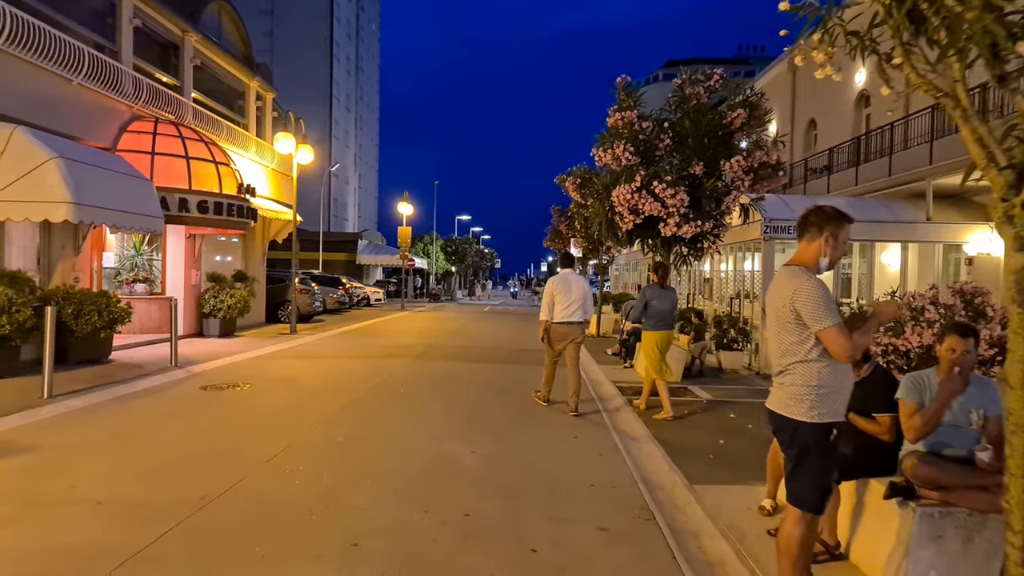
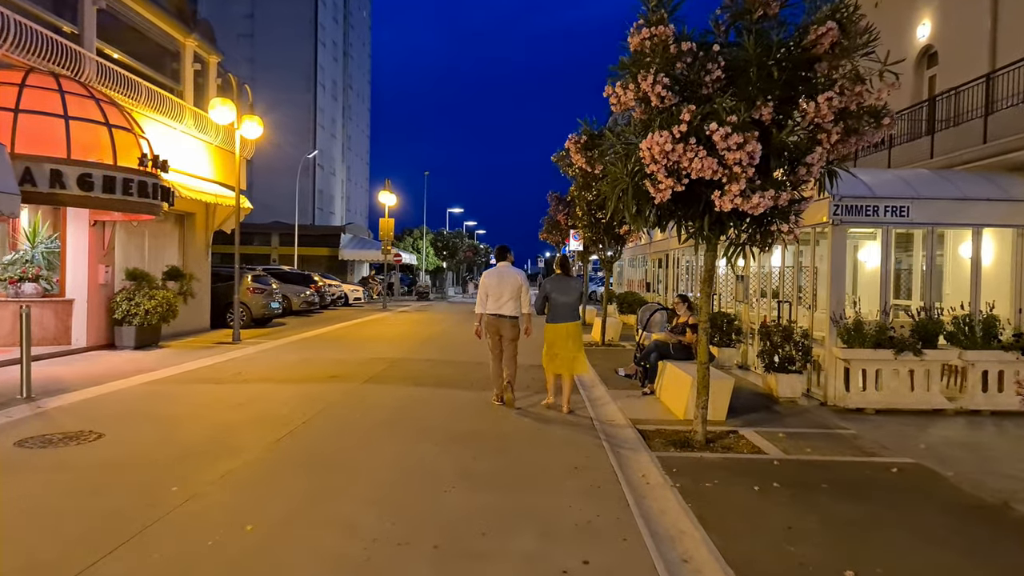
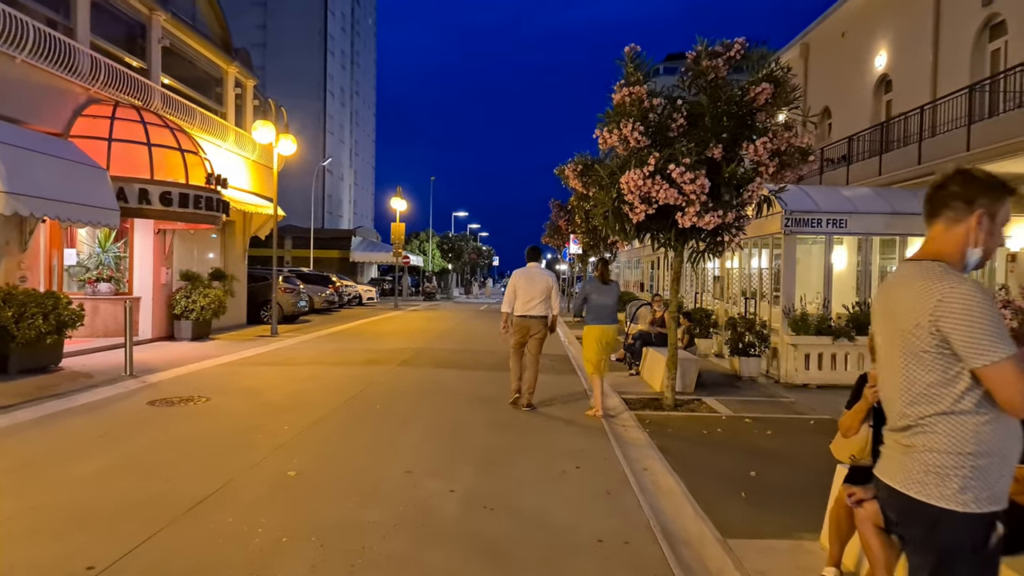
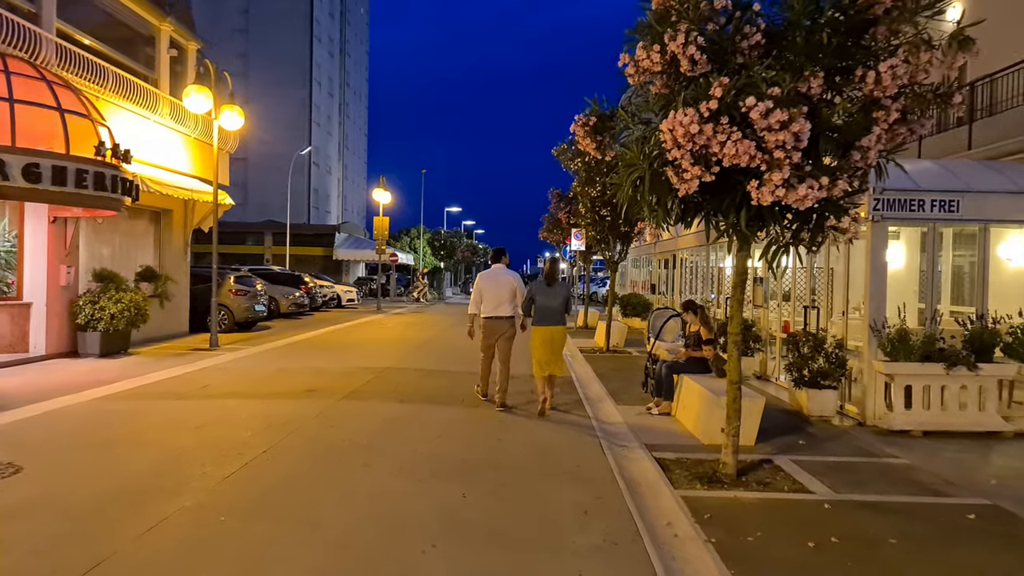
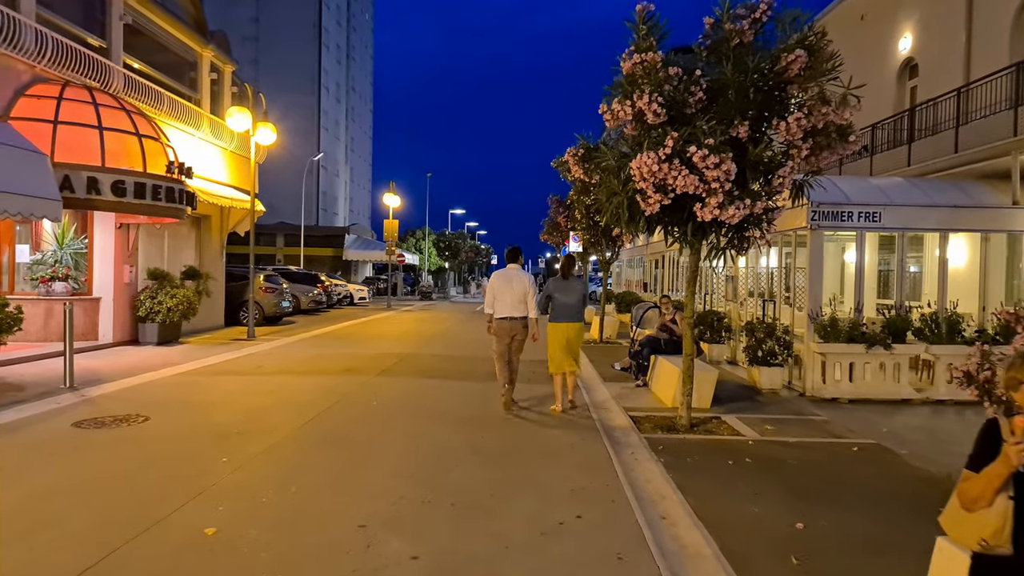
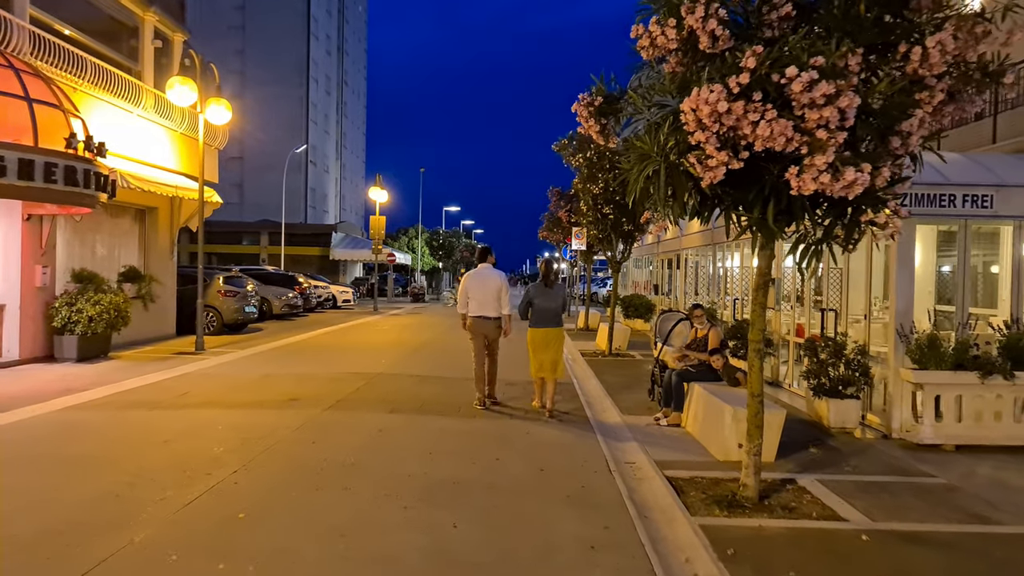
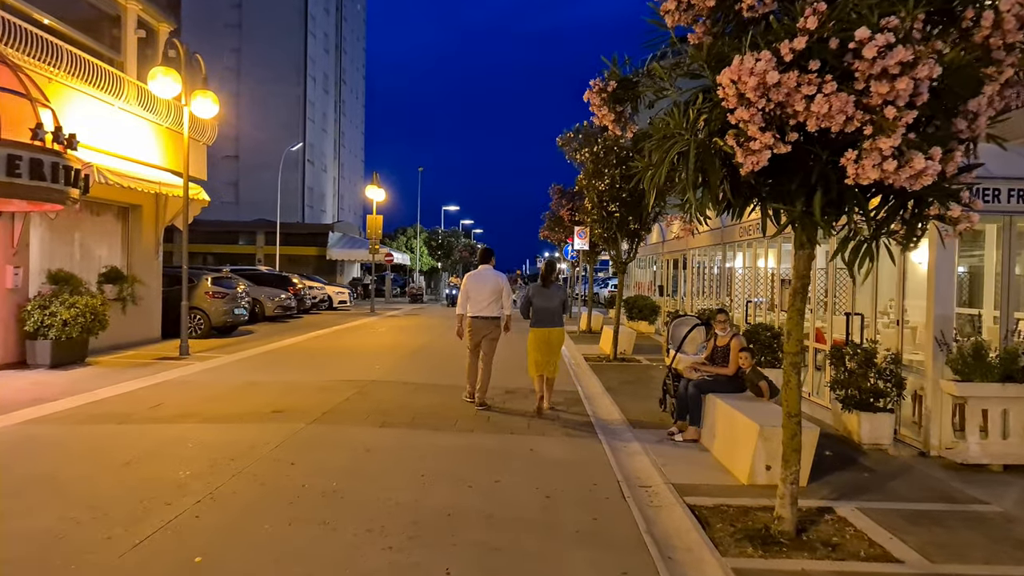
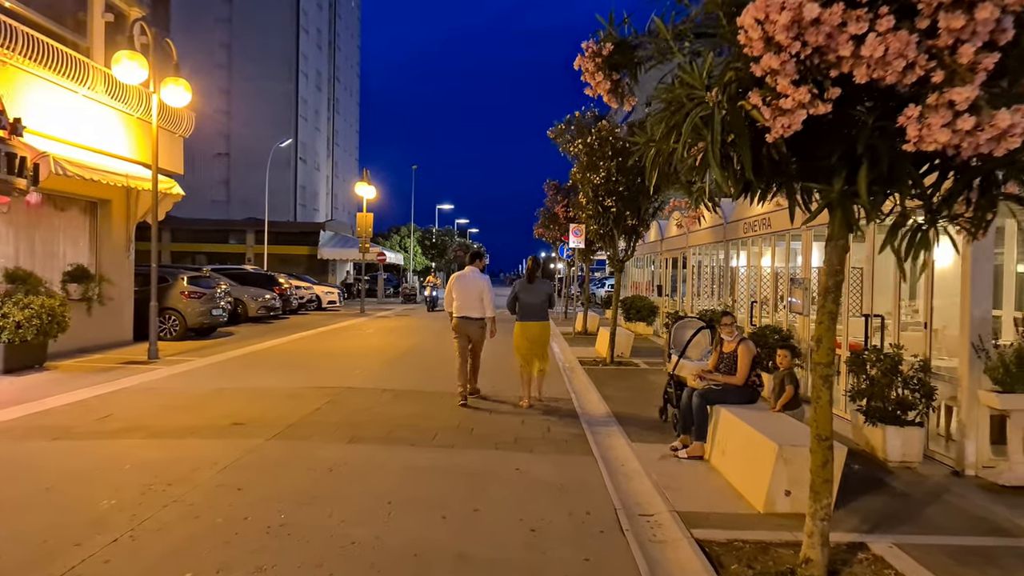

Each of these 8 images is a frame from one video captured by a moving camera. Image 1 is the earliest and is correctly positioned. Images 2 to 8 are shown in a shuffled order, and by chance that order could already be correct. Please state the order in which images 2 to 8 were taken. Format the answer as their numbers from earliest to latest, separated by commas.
3, 5, 2, 4, 6, 7, 8
